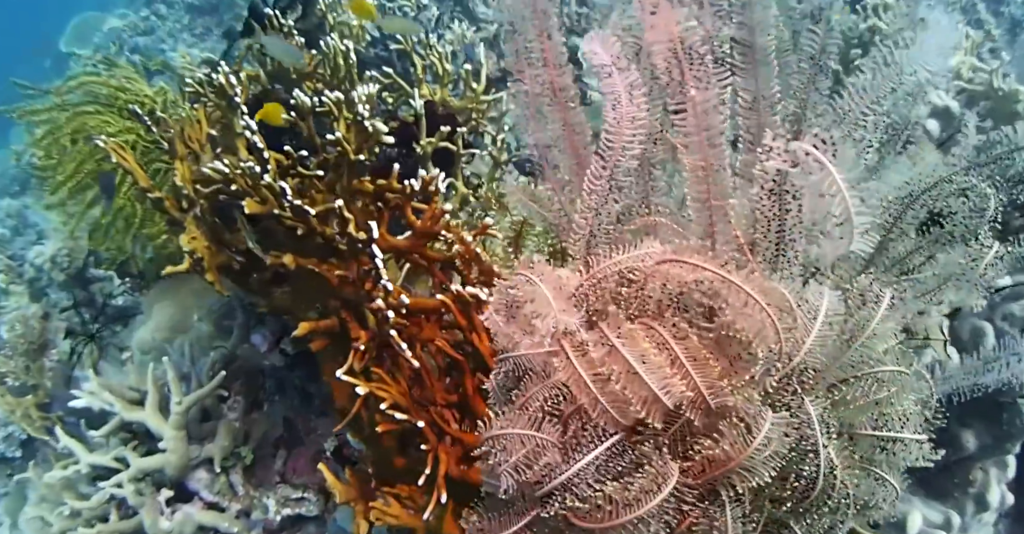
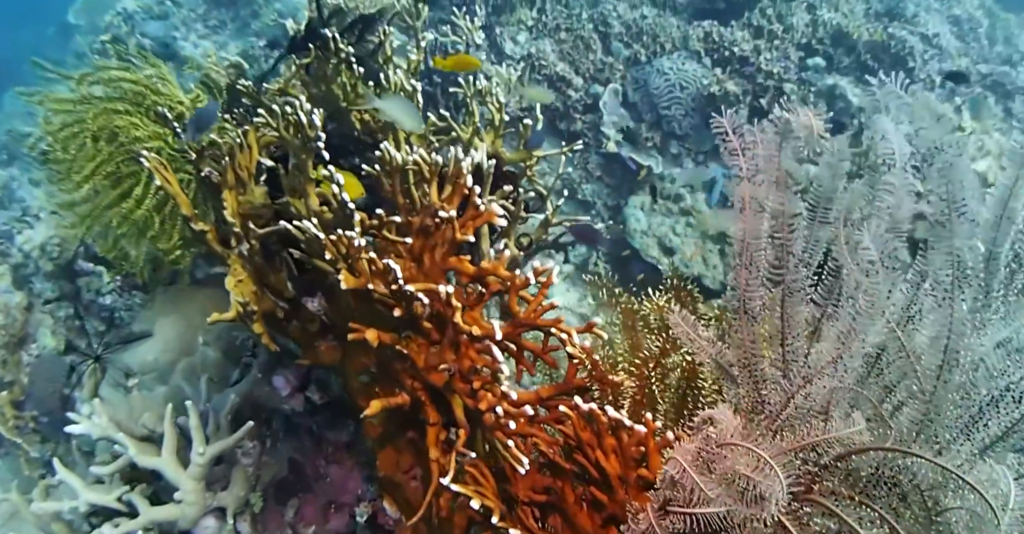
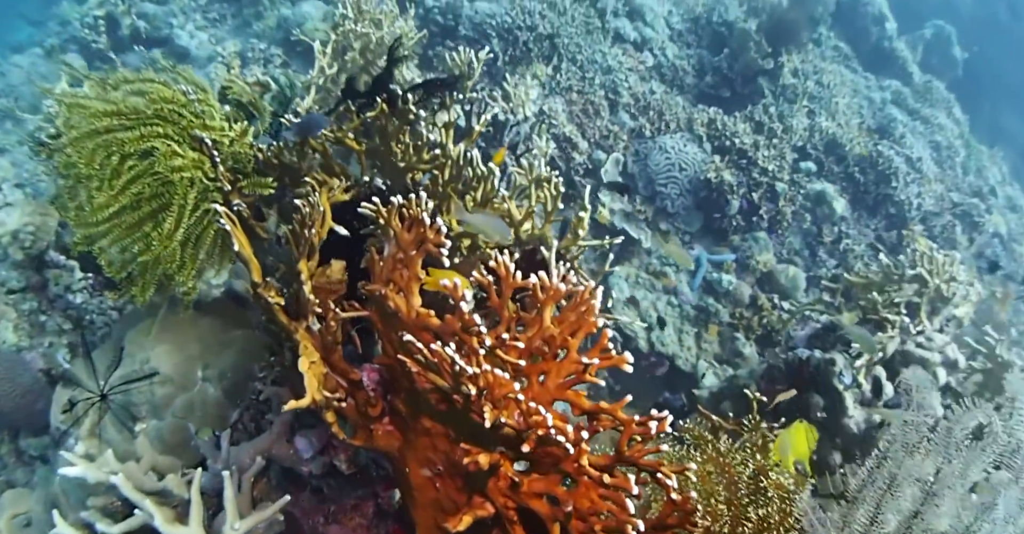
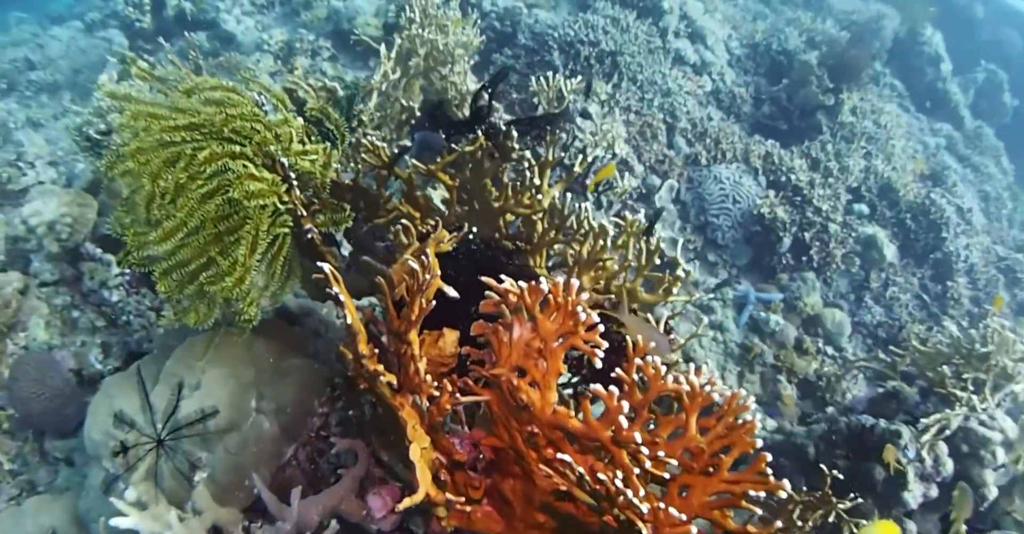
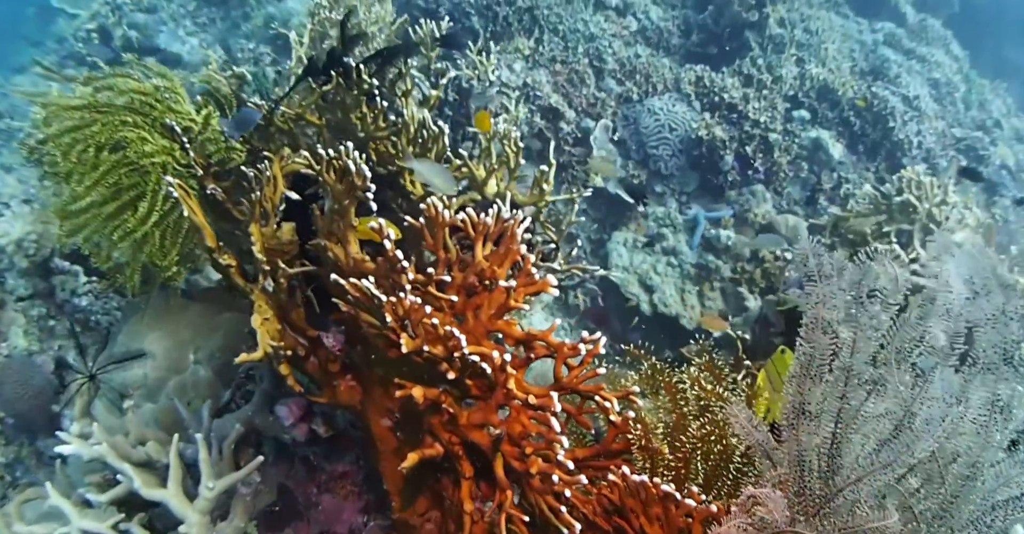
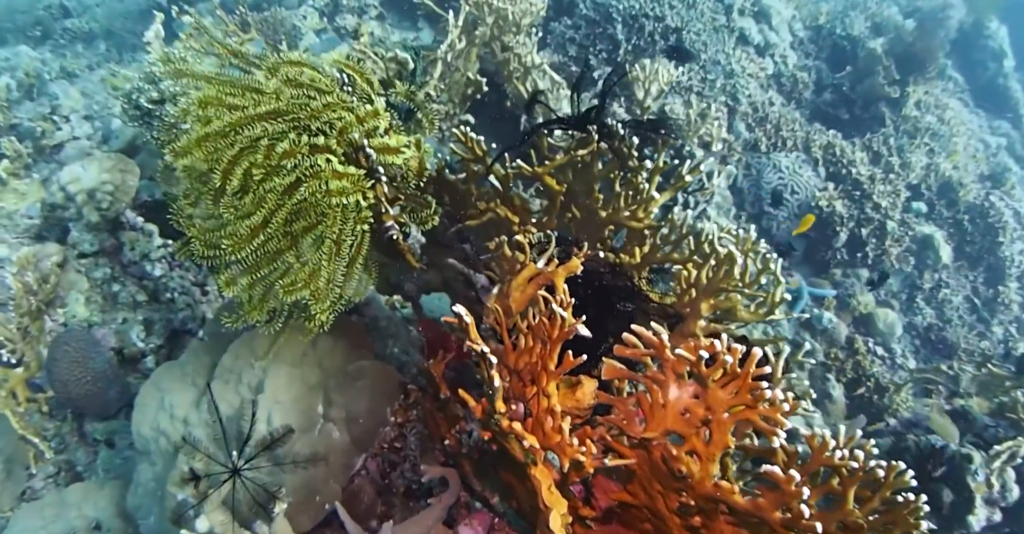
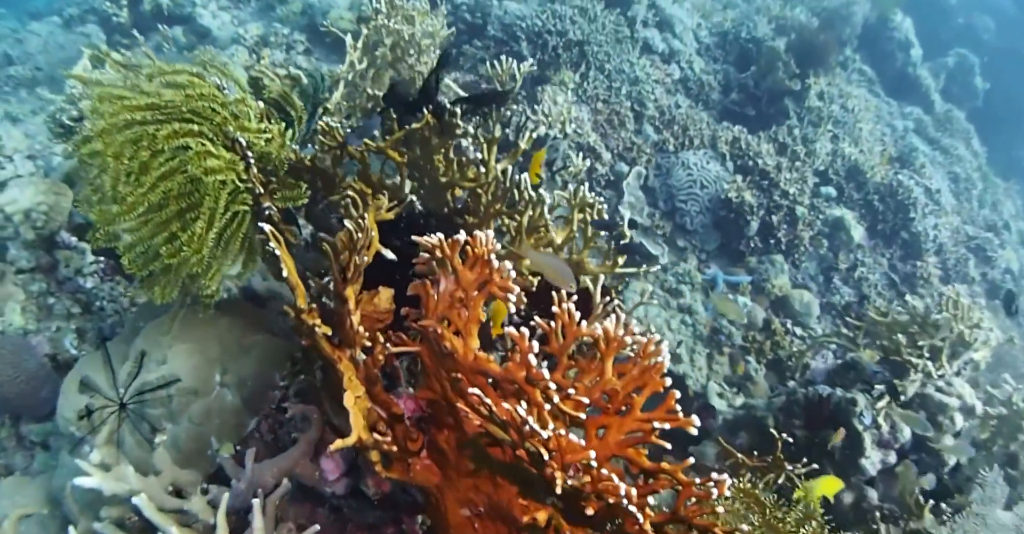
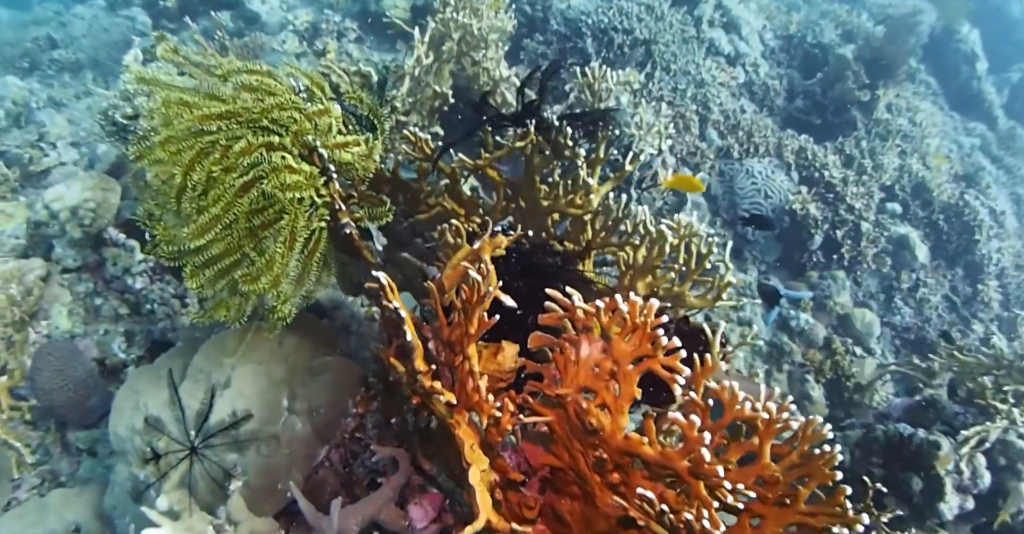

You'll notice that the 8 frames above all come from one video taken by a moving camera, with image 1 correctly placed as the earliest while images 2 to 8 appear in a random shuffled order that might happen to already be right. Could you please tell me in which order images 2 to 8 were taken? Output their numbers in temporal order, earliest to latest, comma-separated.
2, 5, 3, 7, 4, 8, 6
